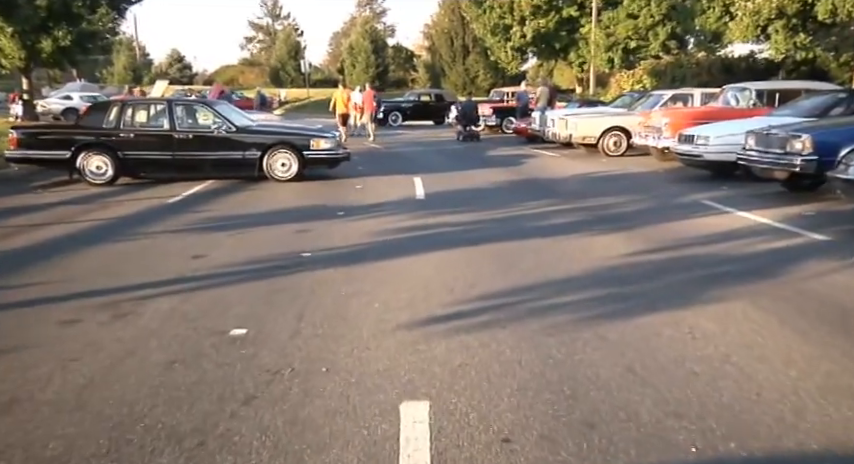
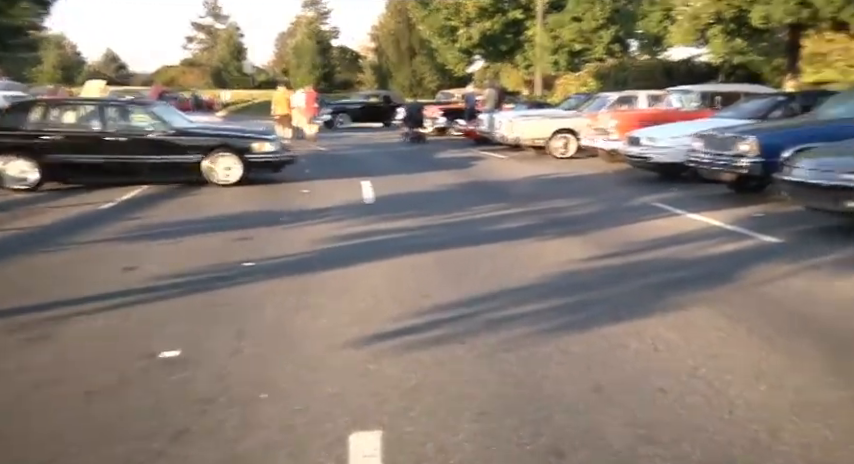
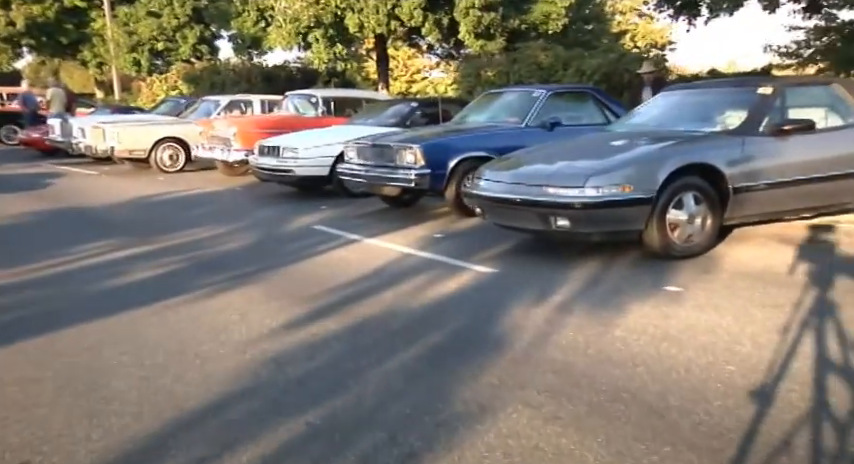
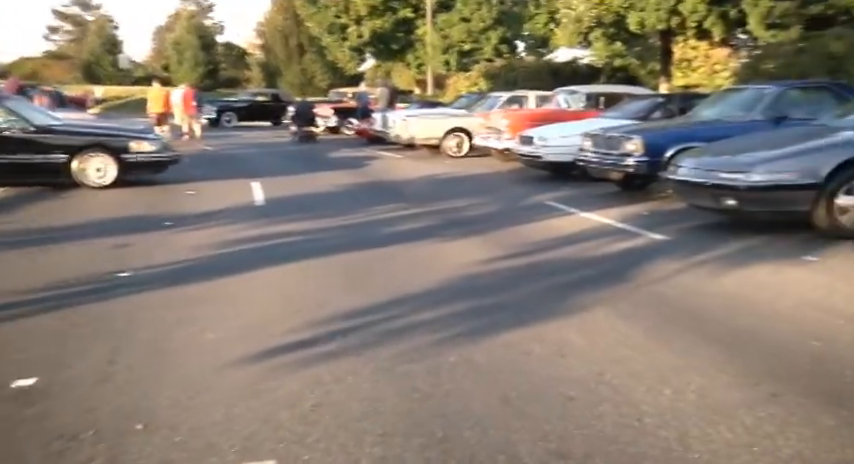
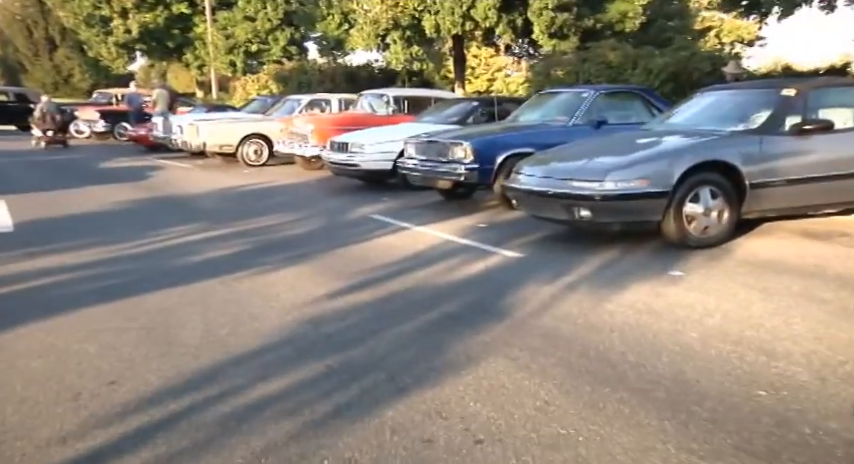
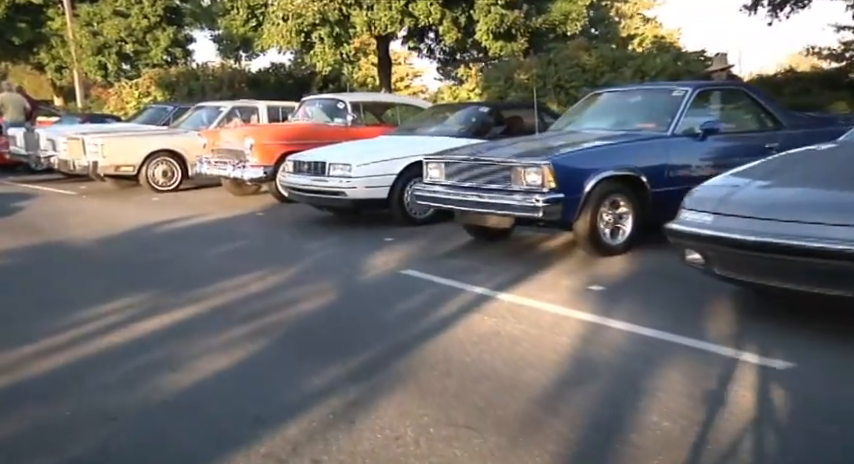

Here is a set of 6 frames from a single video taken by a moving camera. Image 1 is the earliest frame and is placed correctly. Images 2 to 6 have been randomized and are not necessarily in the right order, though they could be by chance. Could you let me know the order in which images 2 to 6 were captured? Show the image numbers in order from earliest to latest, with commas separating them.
2, 4, 5, 3, 6
